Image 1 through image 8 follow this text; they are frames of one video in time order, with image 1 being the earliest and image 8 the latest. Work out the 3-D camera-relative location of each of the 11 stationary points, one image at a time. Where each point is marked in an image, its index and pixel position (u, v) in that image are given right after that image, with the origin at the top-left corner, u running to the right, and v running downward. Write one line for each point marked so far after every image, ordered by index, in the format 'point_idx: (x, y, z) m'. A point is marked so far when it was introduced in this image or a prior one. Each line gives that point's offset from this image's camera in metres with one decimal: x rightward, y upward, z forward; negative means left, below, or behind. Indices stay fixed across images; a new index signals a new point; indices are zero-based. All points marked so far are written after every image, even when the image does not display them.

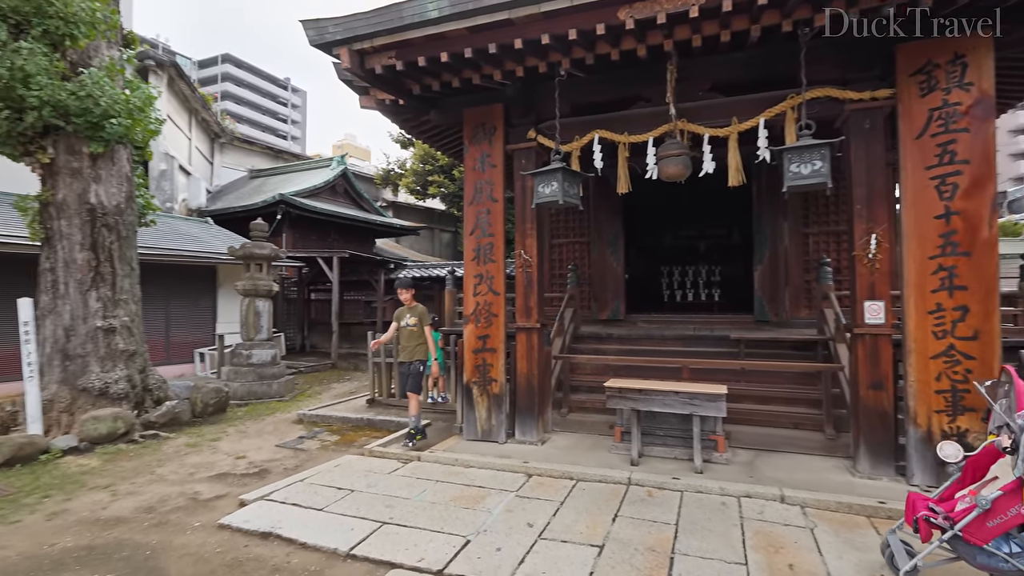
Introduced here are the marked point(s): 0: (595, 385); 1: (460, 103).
0: (+1.0, -1.1, +6.0) m
1: (-0.6, +2.0, +5.6) m
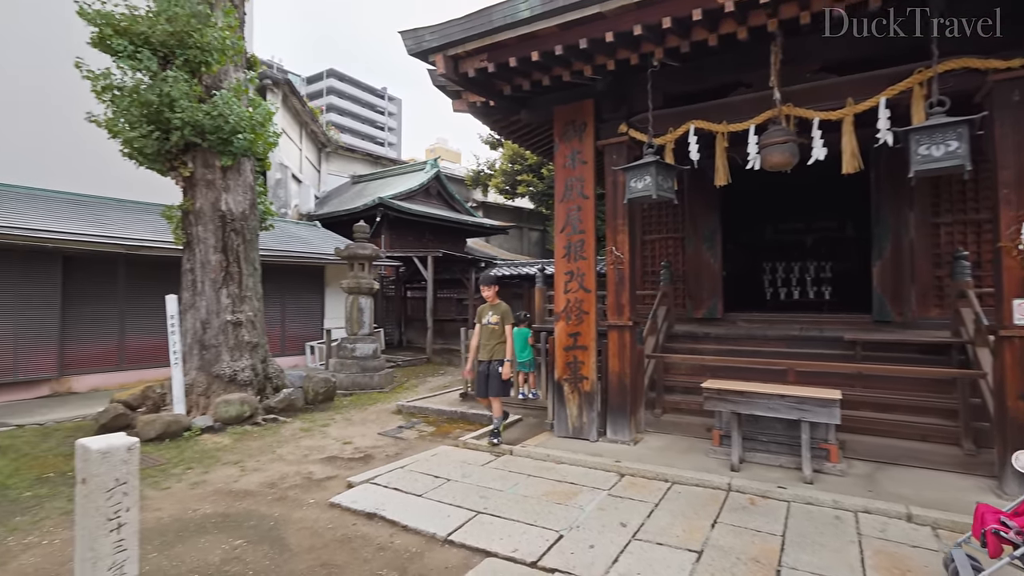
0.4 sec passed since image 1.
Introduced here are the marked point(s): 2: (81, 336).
0: (+2.0, -1.1, +5.8) m
1: (+0.4, +2.0, +5.6) m
2: (-6.9, -0.8, +8.3) m
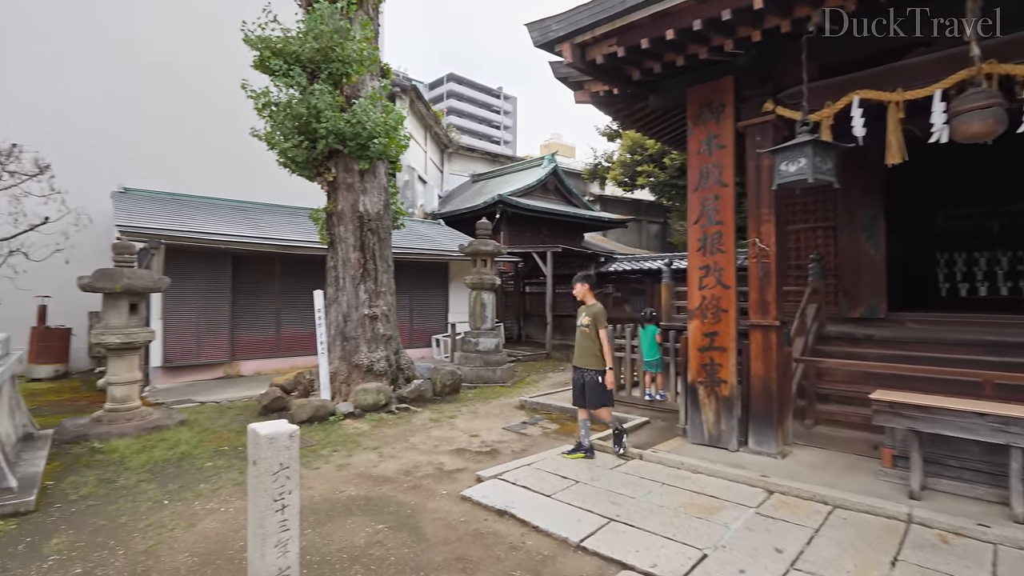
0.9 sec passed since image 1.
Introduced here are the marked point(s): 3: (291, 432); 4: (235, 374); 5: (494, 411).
0: (+3.3, -1.0, +5.1) m
1: (+1.7, +2.1, +5.2) m
2: (-4.8, -0.7, +9.5) m
3: (-1.0, -0.7, +2.4) m
4: (-4.9, -1.5, +9.3) m
5: (-0.2, -1.6, +6.9) m
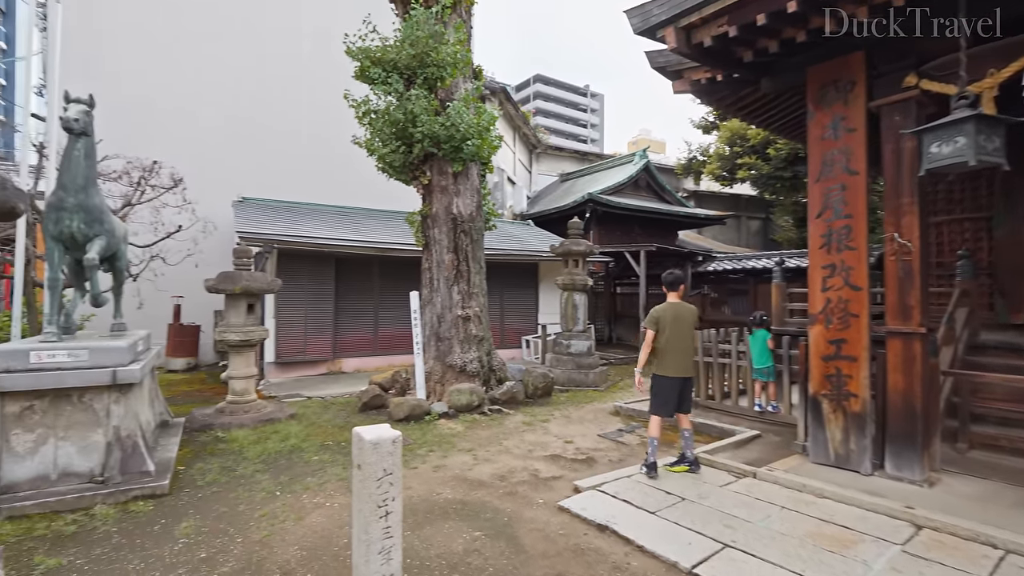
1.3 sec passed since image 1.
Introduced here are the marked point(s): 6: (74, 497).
0: (+4.2, -1.1, +4.3) m
1: (+2.6, +2.0, +4.7) m
2: (-3.1, -0.7, +10.0) m
3: (-0.5, -0.7, +2.3) m
4: (-3.3, -1.6, +9.8) m
5: (+1.0, -1.6, +6.7) m
6: (-3.2, -1.5, +3.8) m
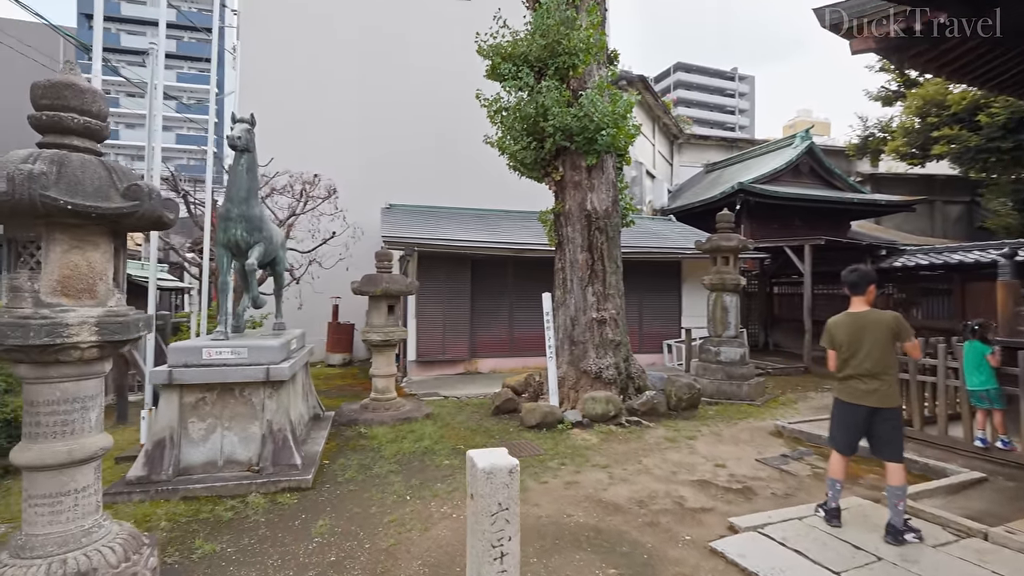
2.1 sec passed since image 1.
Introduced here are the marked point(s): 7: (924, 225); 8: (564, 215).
0: (+5.0, -1.1, +2.7) m
1: (+3.6, +2.0, +3.5) m
2: (-0.5, -0.7, +10.1) m
3: (0.0, -0.7, +2.0) m
4: (-0.7, -1.6, +9.9) m
5: (+2.6, -1.6, +5.8) m
6: (-2.2, -1.6, +4.1) m
7: (+12.5, +1.9, +15.7) m
8: (+0.7, +1.0, +6.8) m
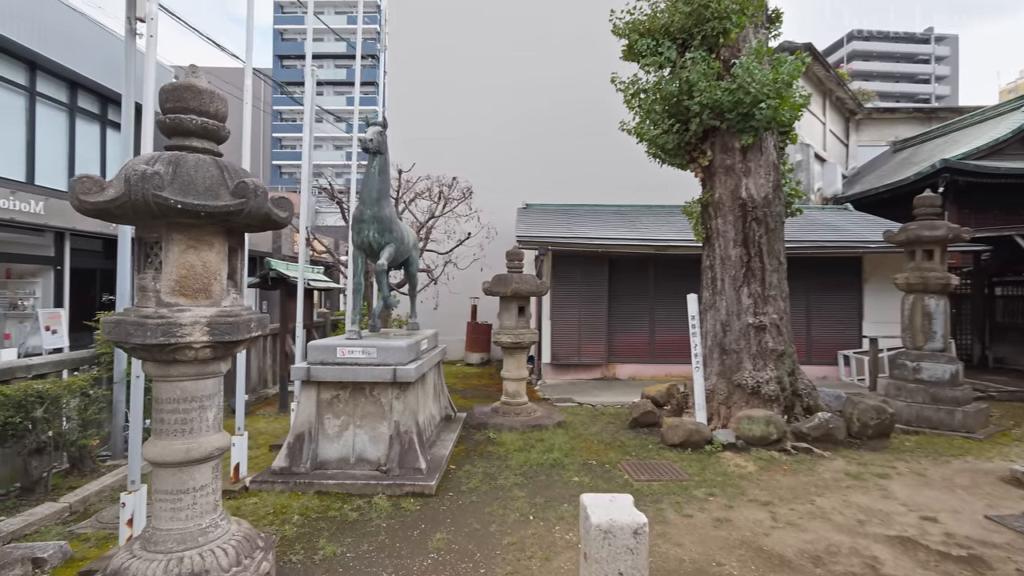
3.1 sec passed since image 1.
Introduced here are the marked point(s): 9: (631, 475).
0: (+5.4, -1.0, +0.8) m
1: (+4.3, +2.0, +1.9) m
2: (+2.0, -0.7, +9.4) m
3: (+0.4, -0.7, +1.5) m
4: (+1.8, -1.6, +9.3) m
5: (+3.9, -1.7, +4.5) m
6: (-1.2, -1.6, +4.1) m
7: (+16.1, +1.9, +11.4) m
8: (+2.3, +1.0, +6.0) m
9: (+1.1, -1.7, +4.6) m
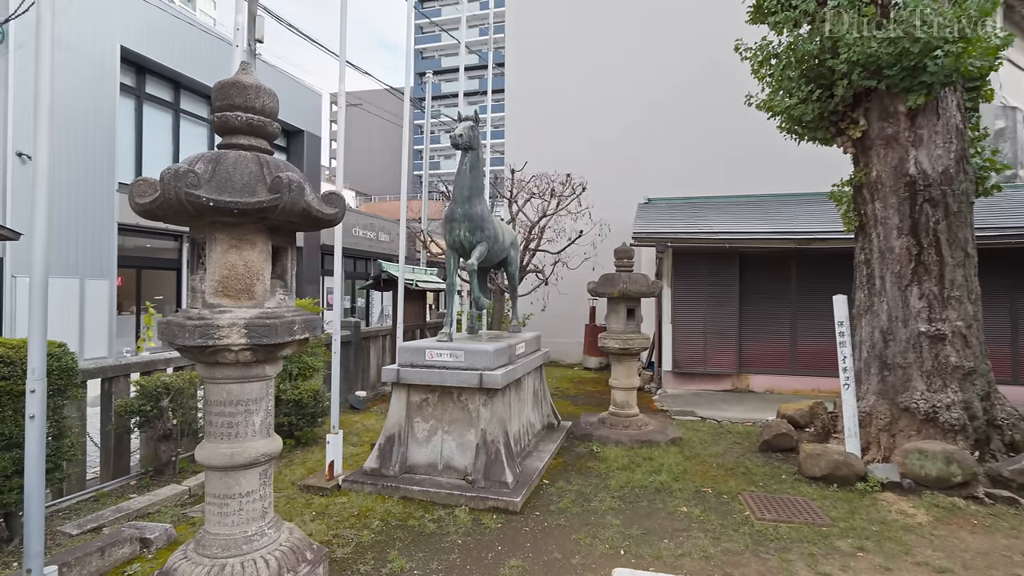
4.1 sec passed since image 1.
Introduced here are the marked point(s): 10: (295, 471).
0: (+5.0, -1.0, -0.9) m
1: (+4.2, +2.1, +0.5) m
2: (+3.9, -0.8, +8.3) m
3: (+0.3, -0.7, +1.0) m
4: (+3.7, -1.6, +8.2) m
5: (+4.5, -1.6, +3.0) m
6: (-0.5, -1.6, +4.0) m
7: (+18.0, +1.9, +6.6) m
8: (+3.3, +1.0, +4.9) m
9: (+1.8, -1.7, +3.9) m
10: (-1.9, -1.6, +4.5) m
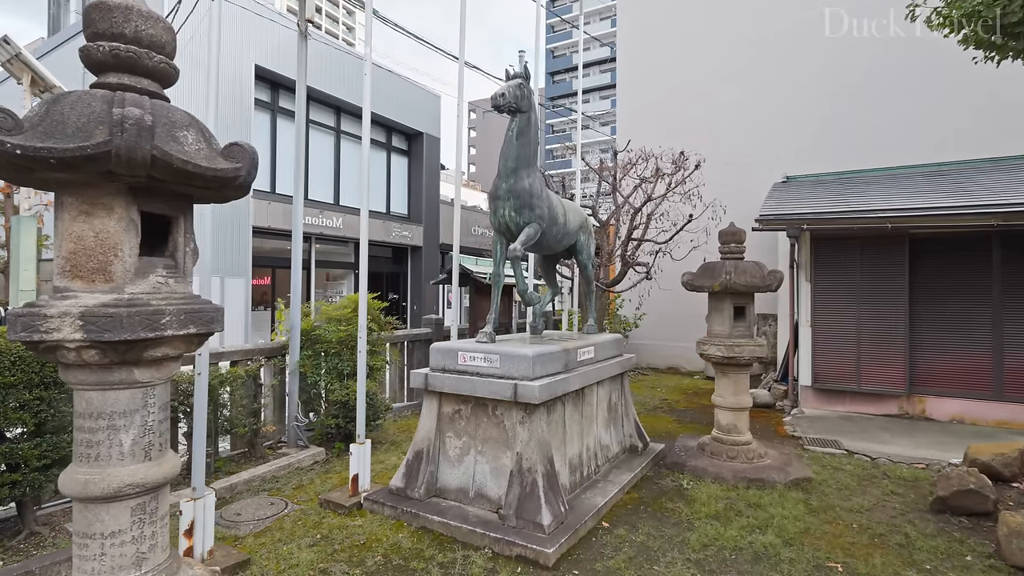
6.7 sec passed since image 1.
0: (+3.8, -0.9, -2.9) m
1: (+3.4, +2.1, -1.4) m
2: (+5.1, -0.7, +6.2) m
3: (-0.2, -0.6, +0.2) m
4: (+4.9, -1.5, +6.2) m
5: (+4.3, -1.6, +1.0) m
6: (-0.3, -1.5, +3.2) m
7: (+18.3, +2.0, +1.0) m
8: (+3.7, +1.0, +3.1) m
9: (+1.9, -1.6, +2.5) m
10: (-1.5, -1.5, +4.1) m
